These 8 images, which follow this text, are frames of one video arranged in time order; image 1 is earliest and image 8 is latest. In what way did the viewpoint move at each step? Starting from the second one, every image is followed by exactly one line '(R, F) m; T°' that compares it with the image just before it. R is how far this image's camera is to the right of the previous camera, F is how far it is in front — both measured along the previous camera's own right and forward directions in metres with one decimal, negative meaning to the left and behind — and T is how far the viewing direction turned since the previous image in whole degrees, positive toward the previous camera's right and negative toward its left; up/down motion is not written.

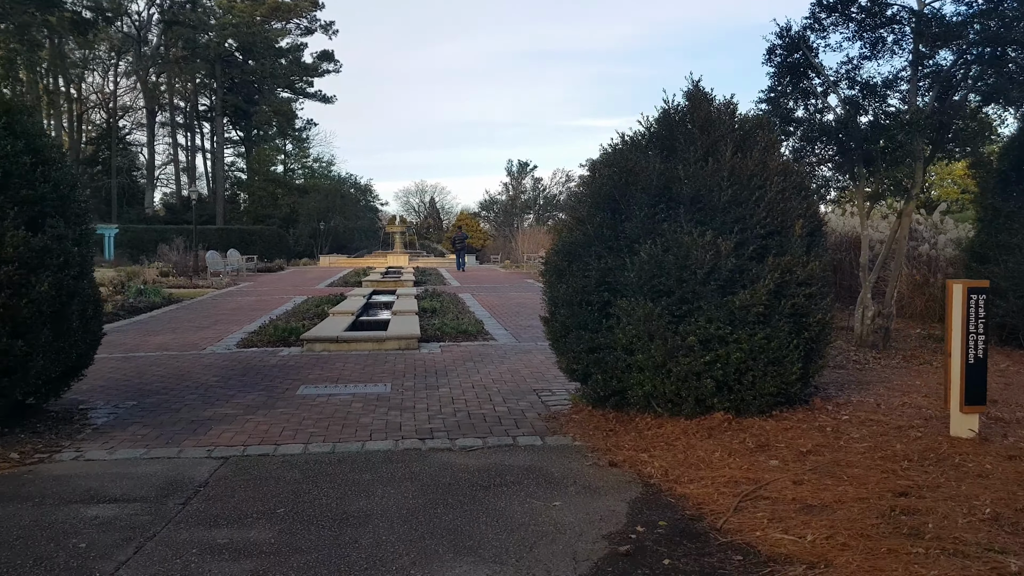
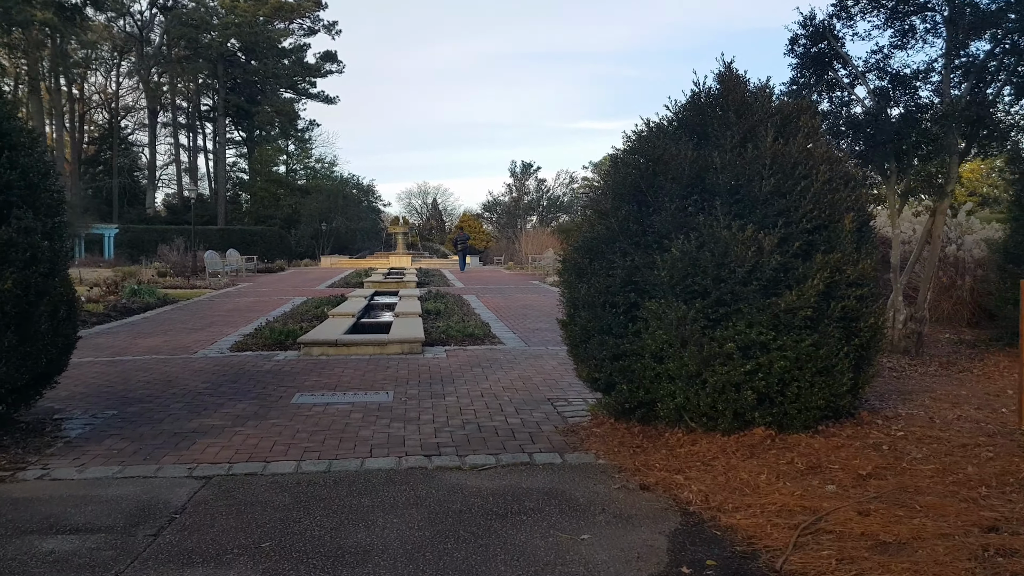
(-0.1, +0.5) m; 0°
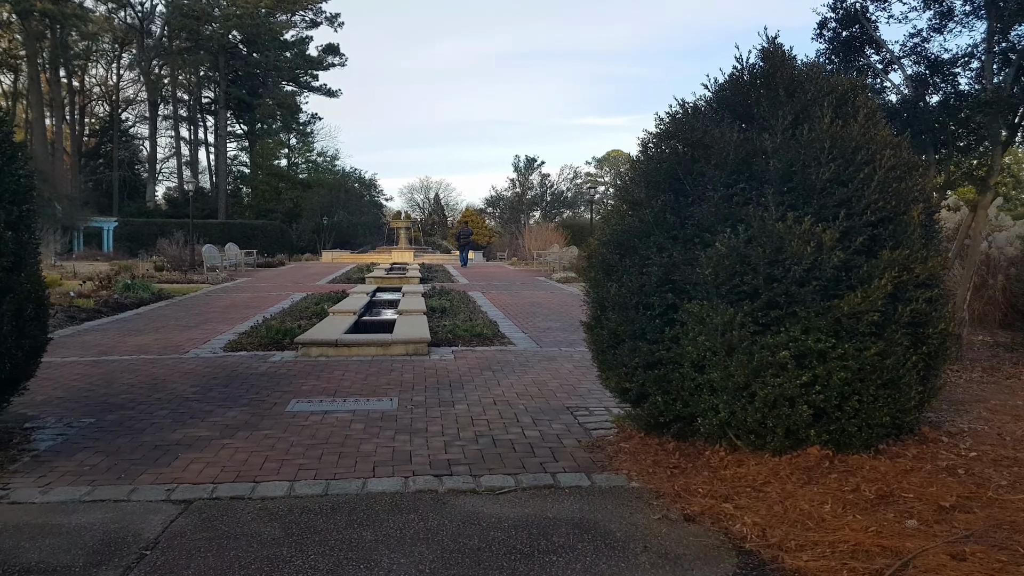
(-0.1, +0.5) m; 0°
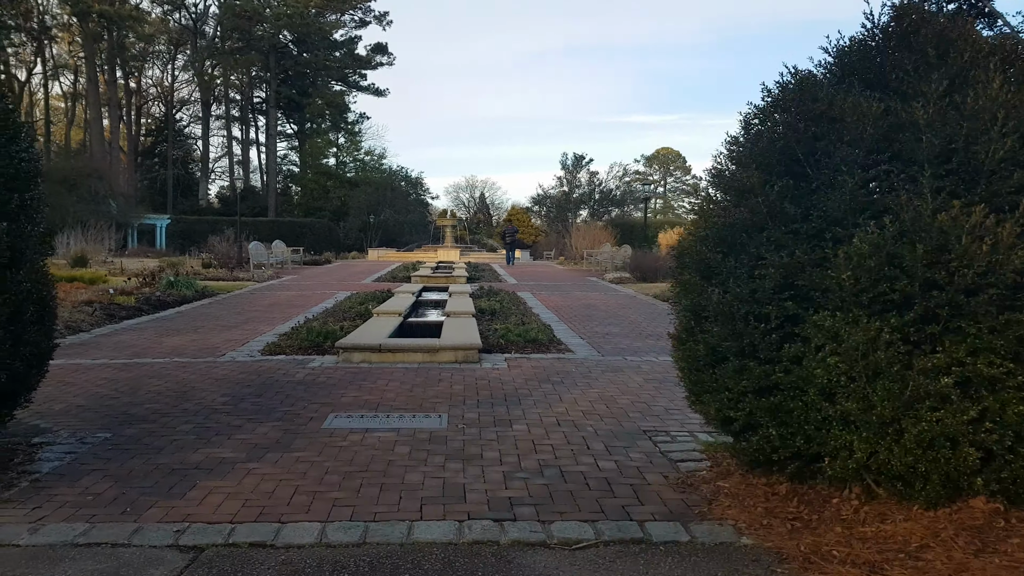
(-0.1, +0.7) m; -3°
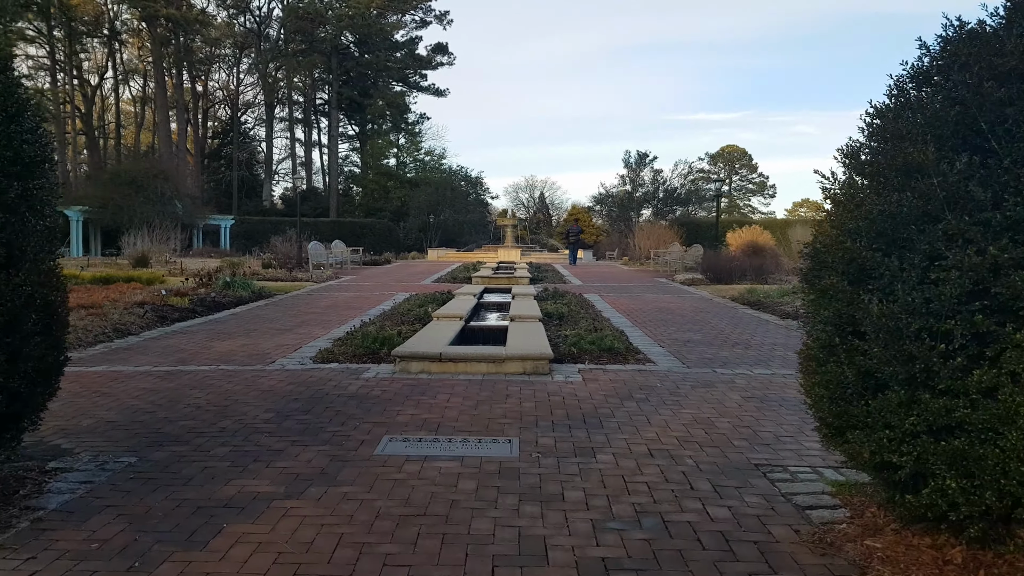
(-0.1, +0.7) m; -4°
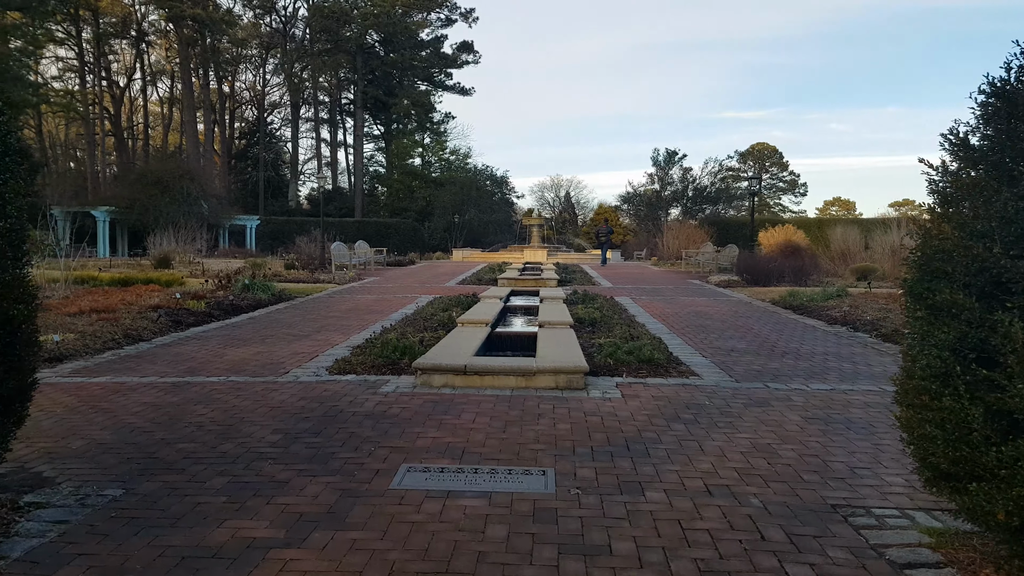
(0.0, +0.5) m; -2°
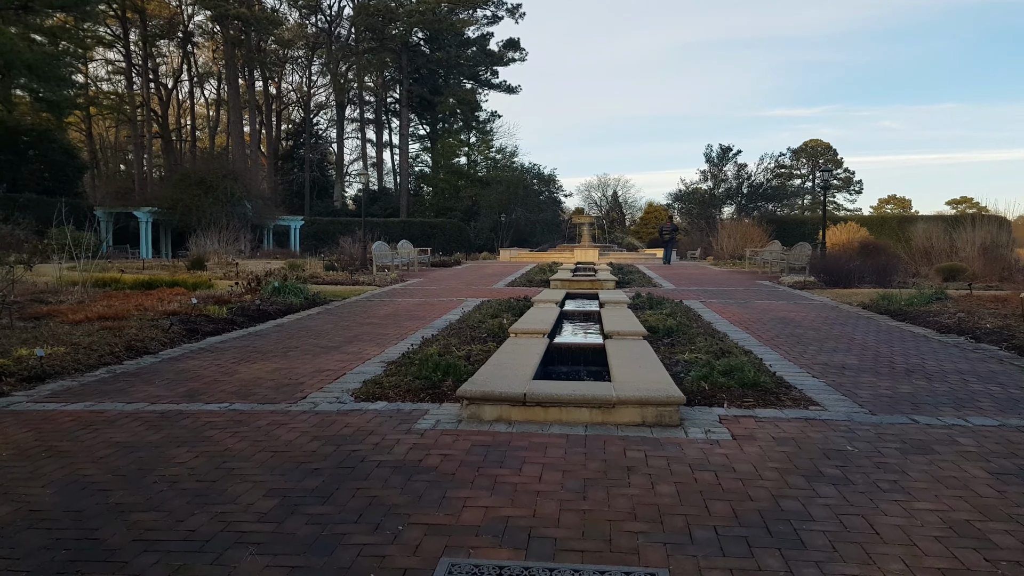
(-0.2, +1.3) m; -3°
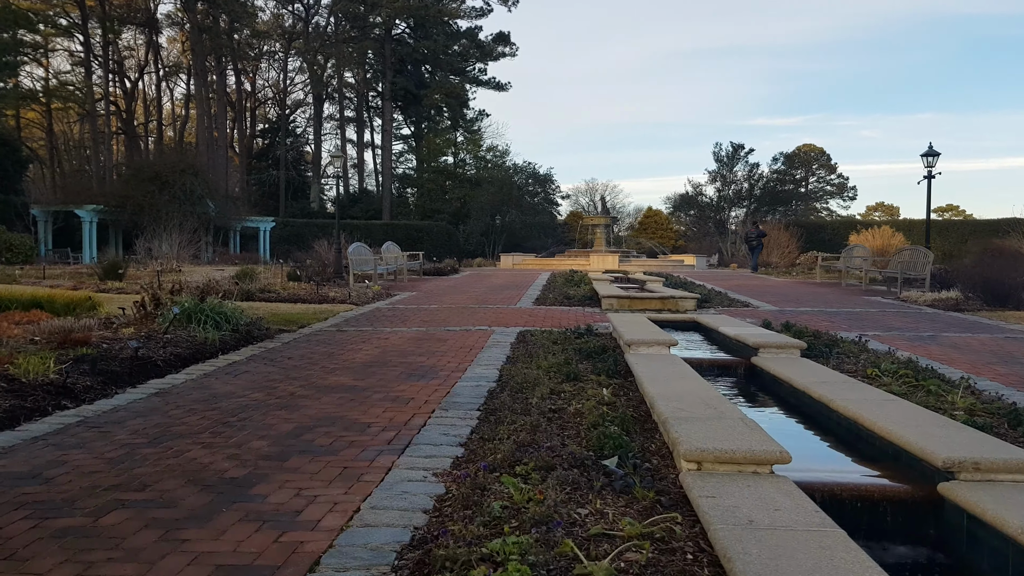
(-0.7, +4.7) m; +1°
